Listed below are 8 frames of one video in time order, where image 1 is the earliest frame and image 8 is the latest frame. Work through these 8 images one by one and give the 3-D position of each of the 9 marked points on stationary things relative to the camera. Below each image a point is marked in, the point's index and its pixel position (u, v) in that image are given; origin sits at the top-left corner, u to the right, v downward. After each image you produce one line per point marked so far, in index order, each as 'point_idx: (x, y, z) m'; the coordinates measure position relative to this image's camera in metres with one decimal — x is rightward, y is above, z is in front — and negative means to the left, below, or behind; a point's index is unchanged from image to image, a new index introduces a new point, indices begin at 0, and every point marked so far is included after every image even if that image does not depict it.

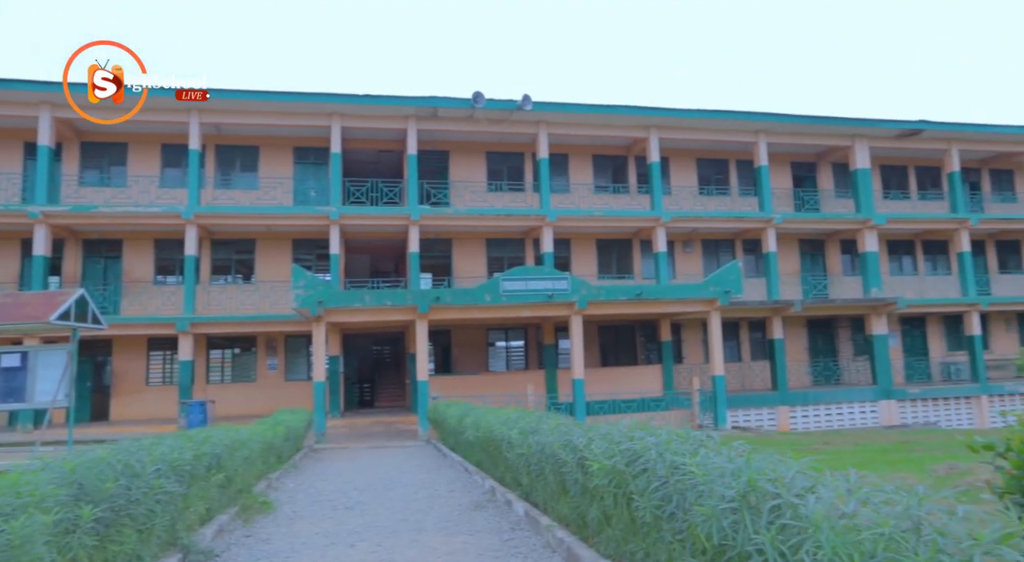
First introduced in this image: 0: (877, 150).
0: (+10.7, +3.9, +18.6) m
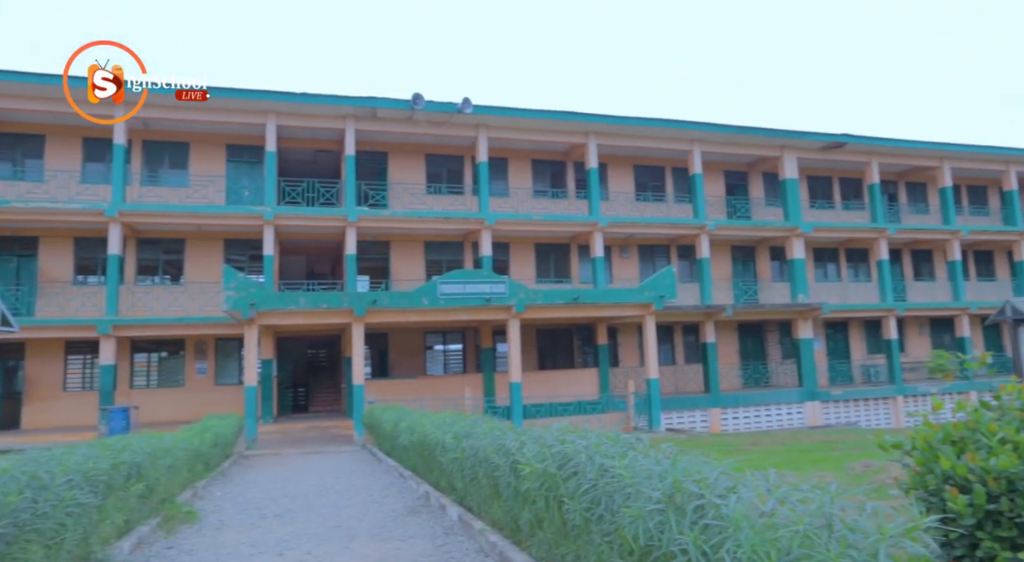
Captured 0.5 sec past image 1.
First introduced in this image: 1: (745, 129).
0: (+8.9, +3.8, +19.4) m
1: (+6.8, +4.5, +18.5) m
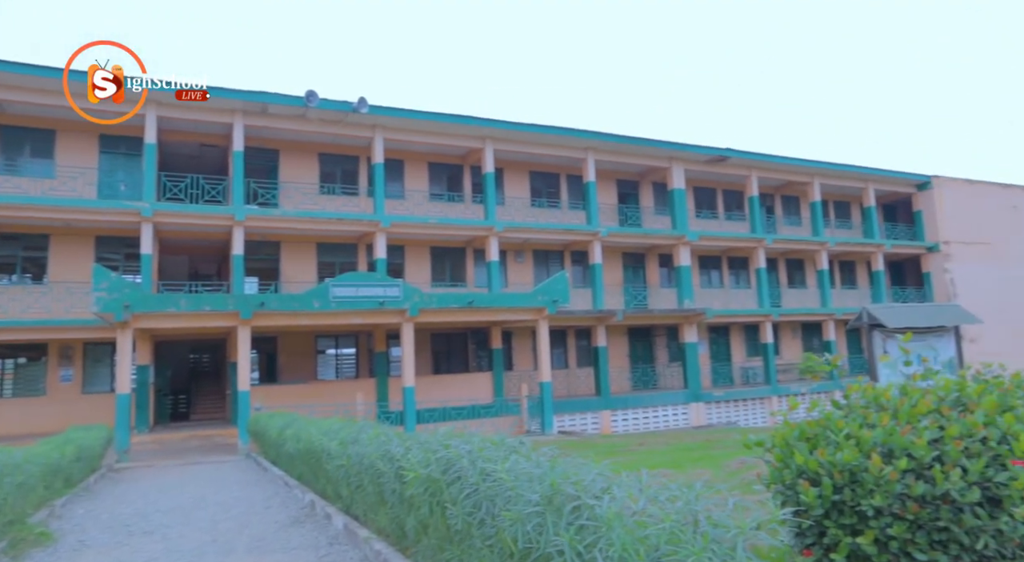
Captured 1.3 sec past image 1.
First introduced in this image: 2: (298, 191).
0: (+5.7, +3.5, +20.3) m
1: (+3.7, +4.3, +19.2) m
2: (-6.4, +2.7, +18.9) m
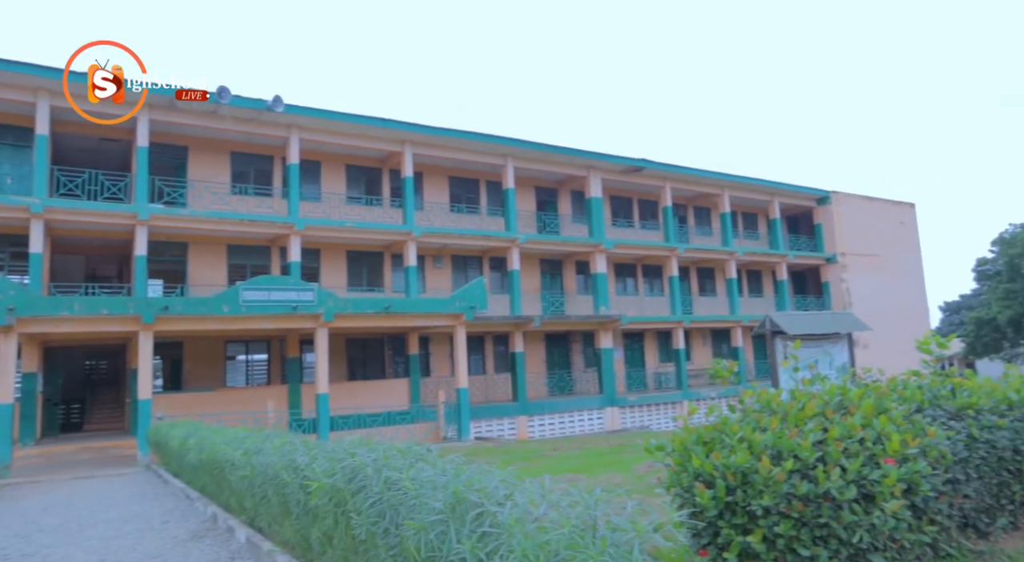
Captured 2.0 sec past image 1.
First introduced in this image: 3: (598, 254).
0: (+3.2, +3.3, +20.7) m
1: (+1.3, +4.1, +19.4) m
2: (-8.8, +2.7, +18.1) m
3: (+2.8, +0.9, +19.8) m
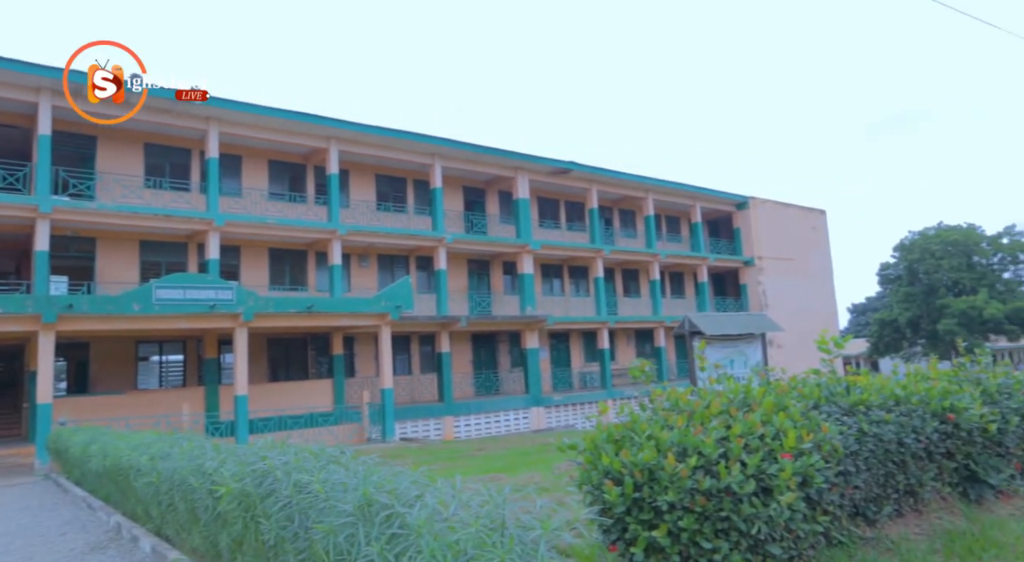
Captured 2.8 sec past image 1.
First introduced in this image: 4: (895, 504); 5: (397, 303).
0: (+0.8, +3.3, +20.9) m
1: (-0.9, +4.1, +19.5) m
2: (-10.9, +2.7, +17.2) m
3: (+0.5, +0.8, +20.0) m
4: (+6.3, -3.7, +10.2) m
5: (-3.3, -0.7, +18.2) m
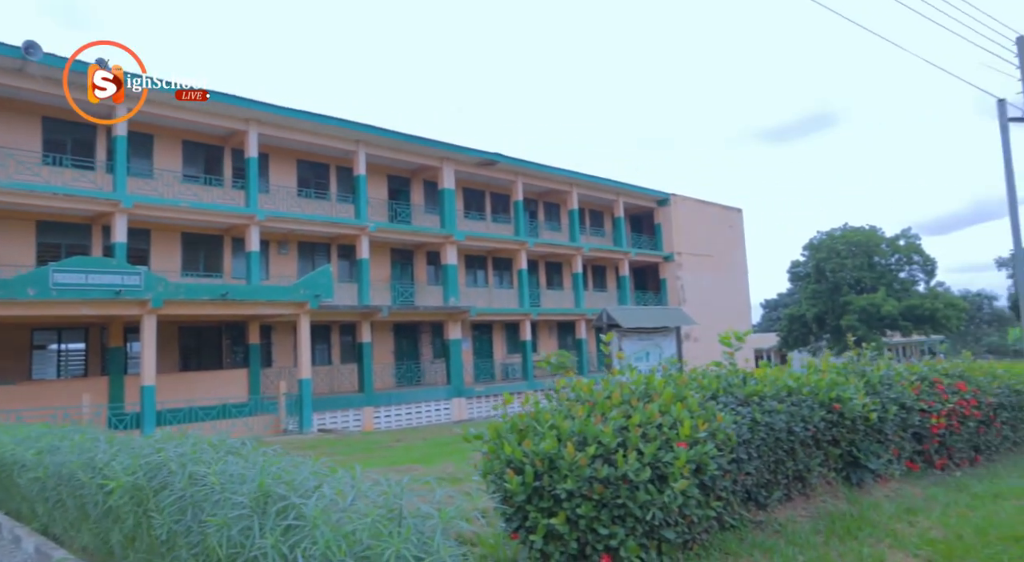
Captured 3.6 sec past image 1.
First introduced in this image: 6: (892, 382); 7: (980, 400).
0: (-1.6, +3.6, +20.8) m
1: (-3.2, +4.4, +19.2) m
2: (-13.0, +3.2, +16.1) m
3: (-1.9, +1.1, +19.9) m
4: (+4.7, -3.6, +10.8) m
5: (-5.6, -0.3, +17.8) m
6: (+7.5, -2.0, +12.3) m
7: (+9.8, -2.5, +13.0) m
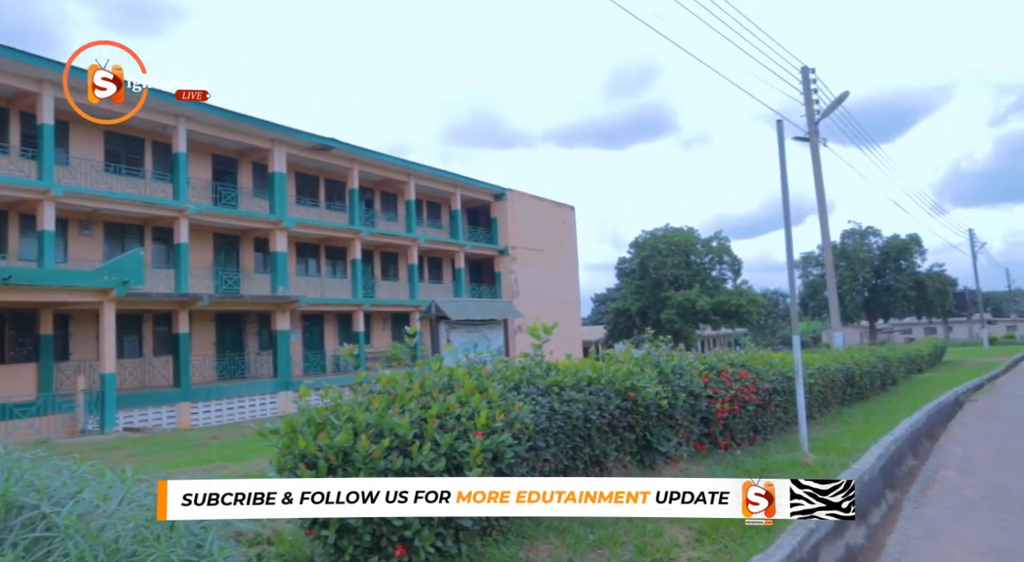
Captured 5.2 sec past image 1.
0: (-6.9, +4.0, +19.9) m
1: (-8.1, +4.8, +18.0) m
2: (-17.1, +3.7, +13.1) m
3: (-7.0, +1.5, +19.0) m
4: (+1.1, -3.5, +11.4) m
5: (-10.2, +0.1, +16.3) m
6: (+3.7, -1.9, +13.4) m
7: (+5.7, -2.4, +14.6) m
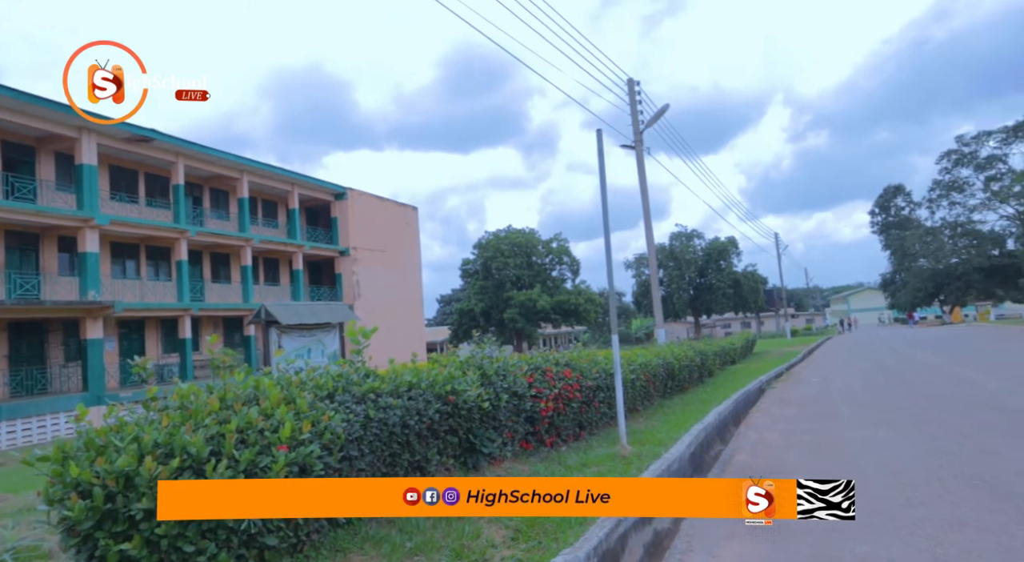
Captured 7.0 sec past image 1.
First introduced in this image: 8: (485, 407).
0: (-11.7, +3.9, +18.2) m
1: (-12.5, +4.7, +16.1) m
2: (-20.4, +3.5, +9.6) m
3: (-11.6, +1.4, +17.2) m
4: (-2.2, -3.6, +11.3) m
5: (-14.3, -0.1, +14.0) m
6: (-0.1, -2.0, +13.7) m
7: (+1.7, -2.5, +15.3) m
8: (-0.6, -2.5, +12.6) m
